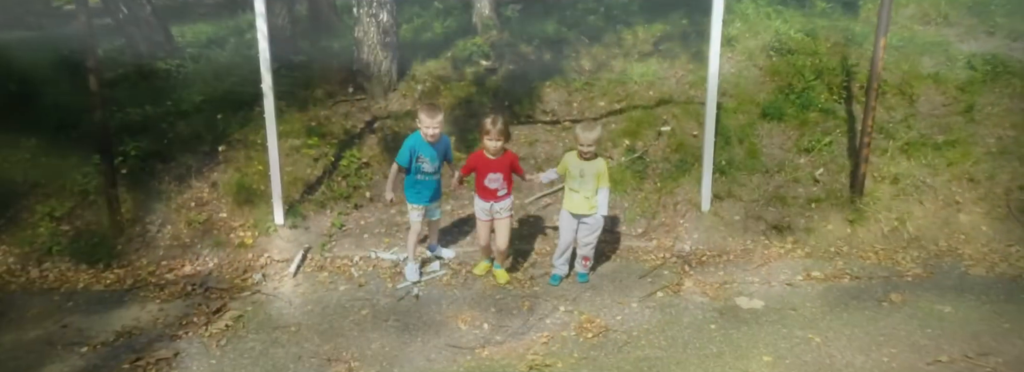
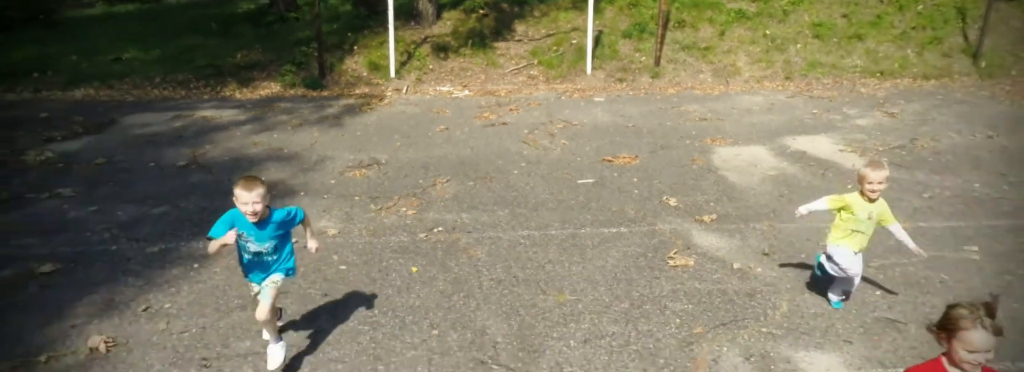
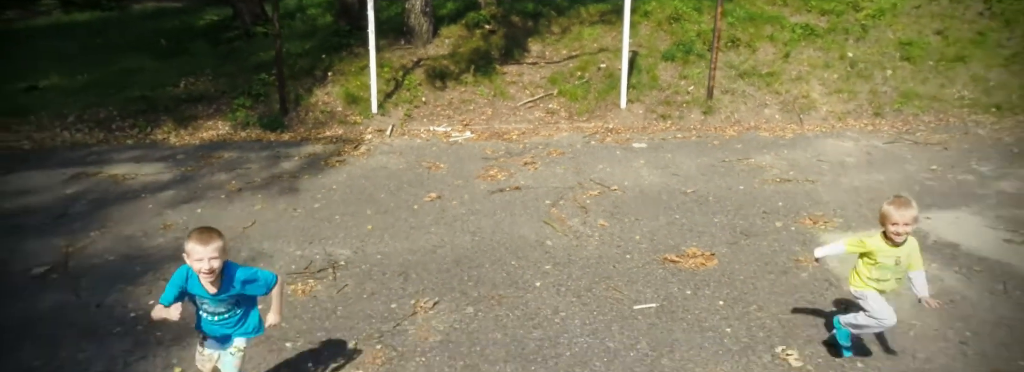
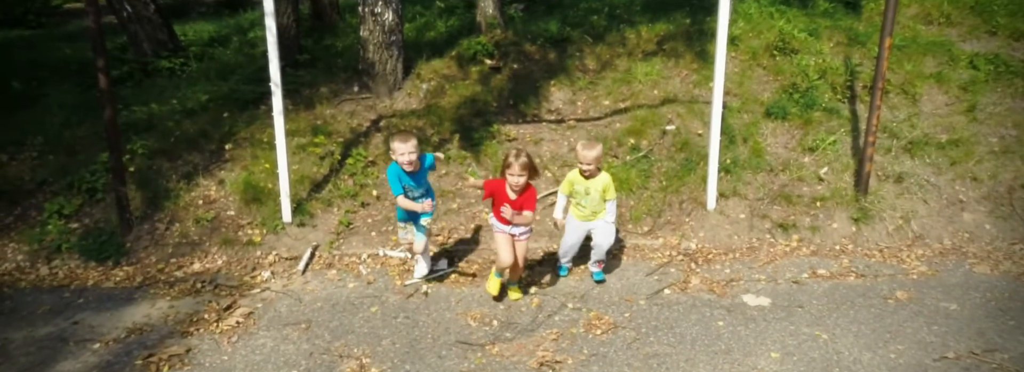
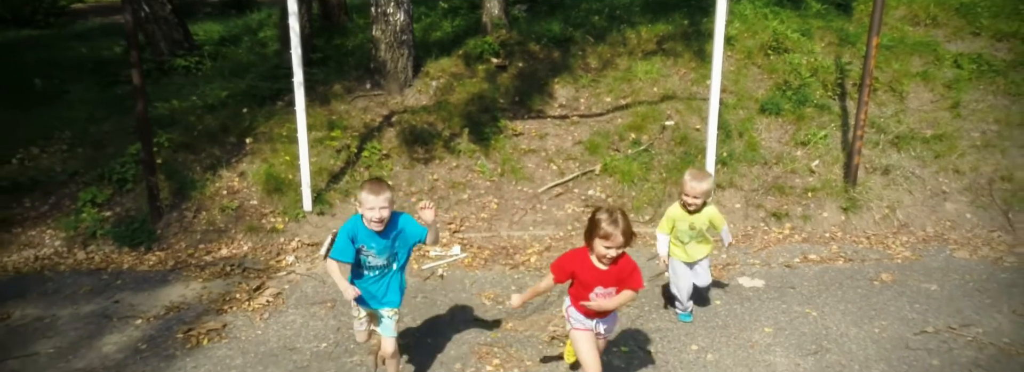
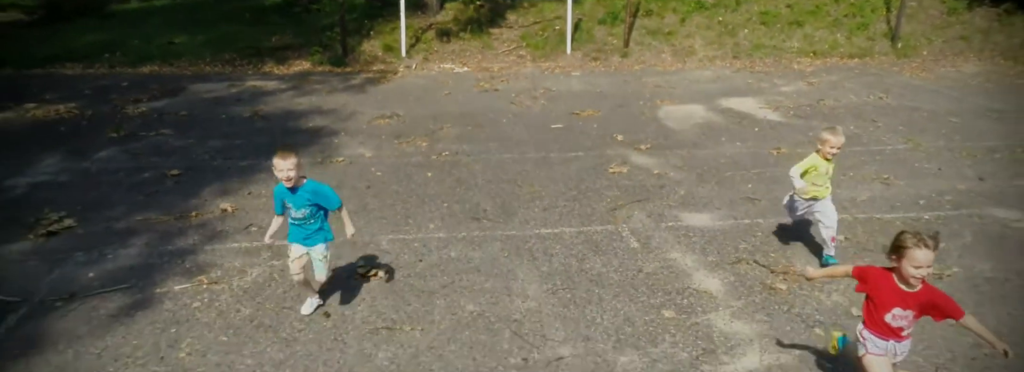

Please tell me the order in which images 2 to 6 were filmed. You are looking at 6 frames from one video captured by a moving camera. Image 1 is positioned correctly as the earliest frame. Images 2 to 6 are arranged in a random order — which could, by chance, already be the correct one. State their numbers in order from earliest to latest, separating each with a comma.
4, 5, 3, 2, 6
